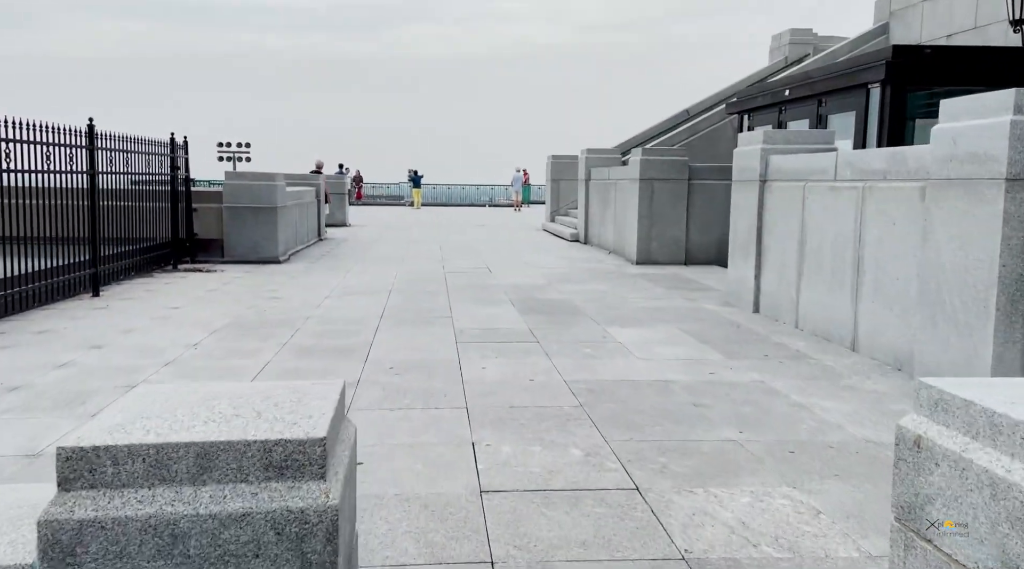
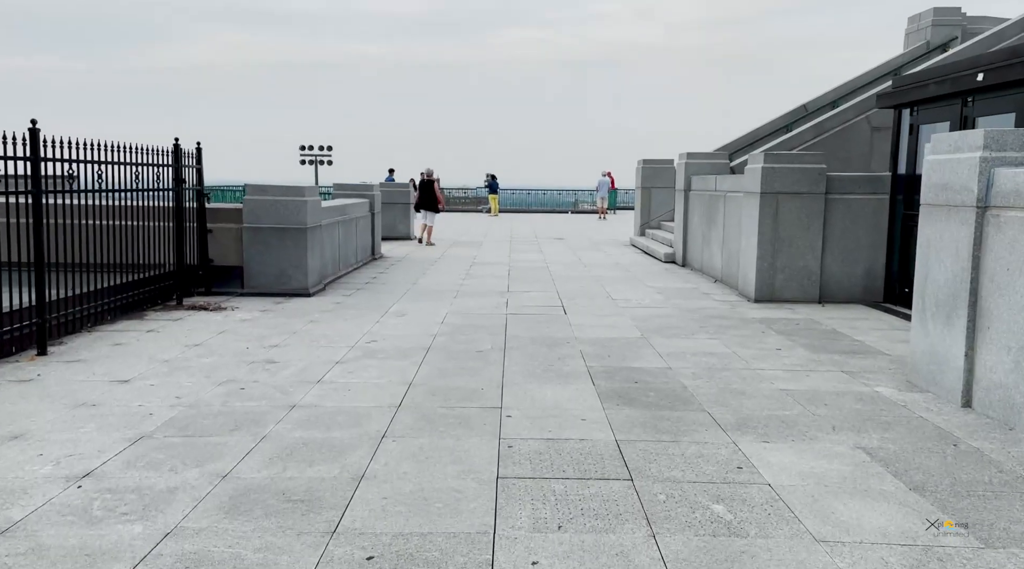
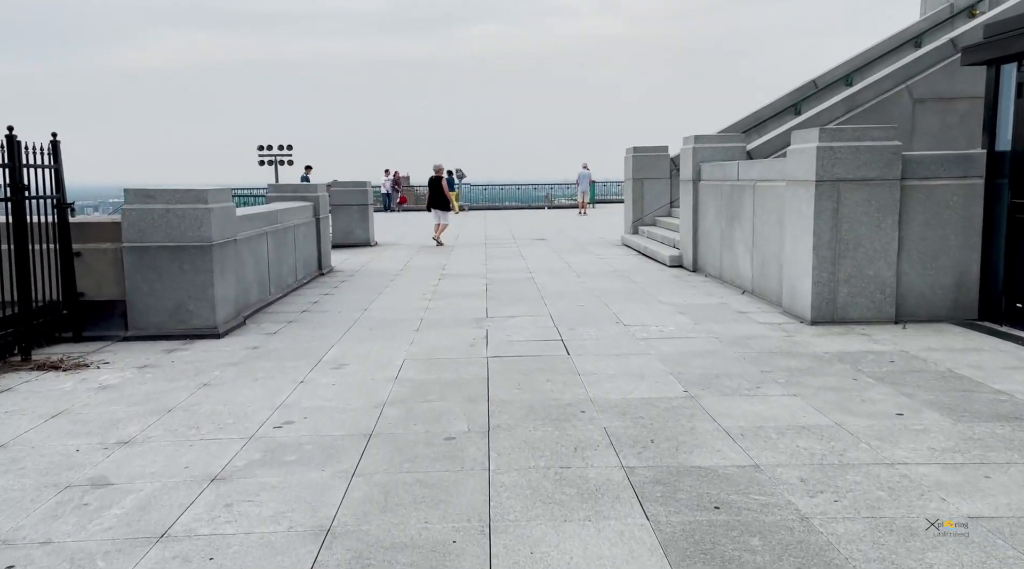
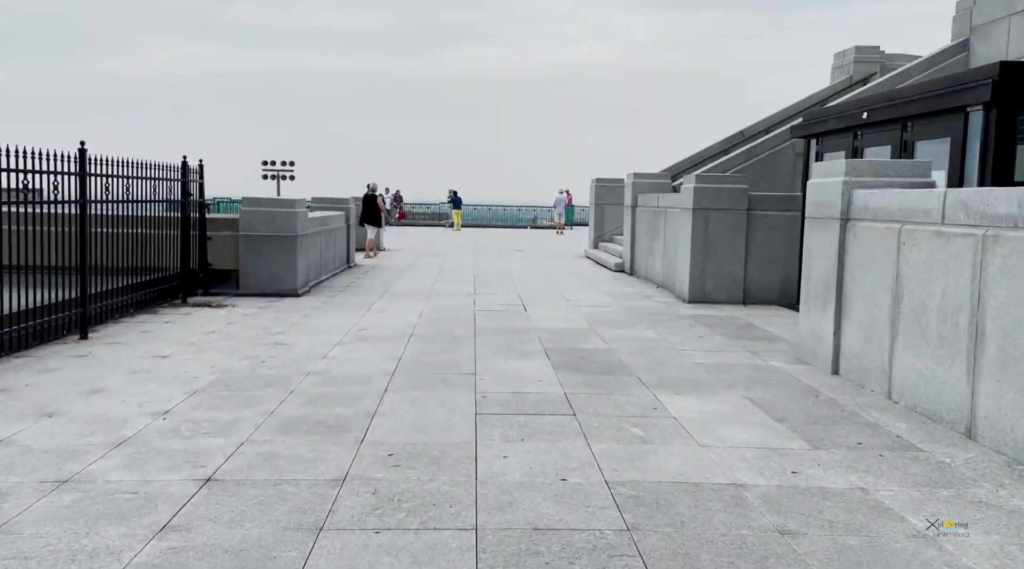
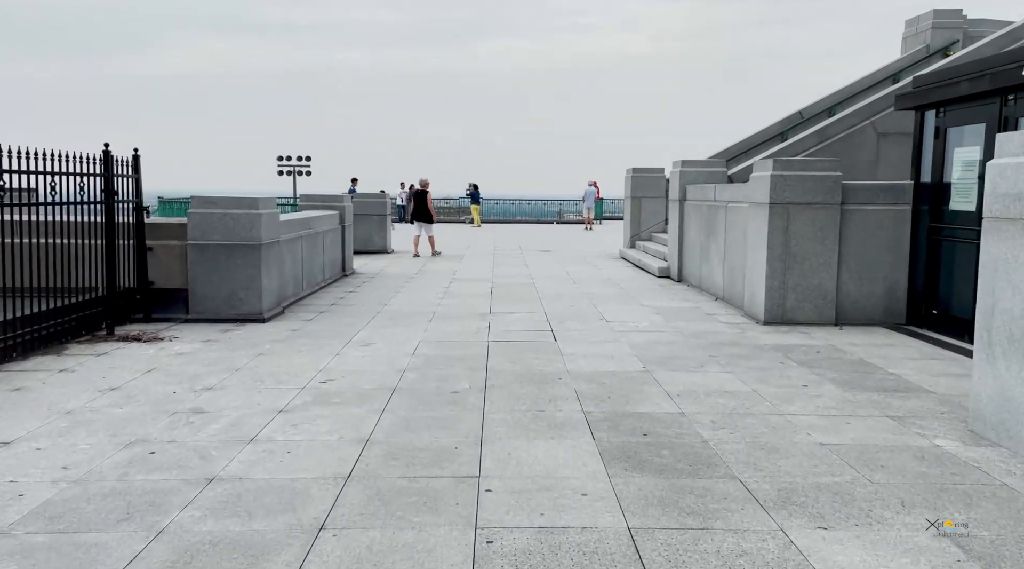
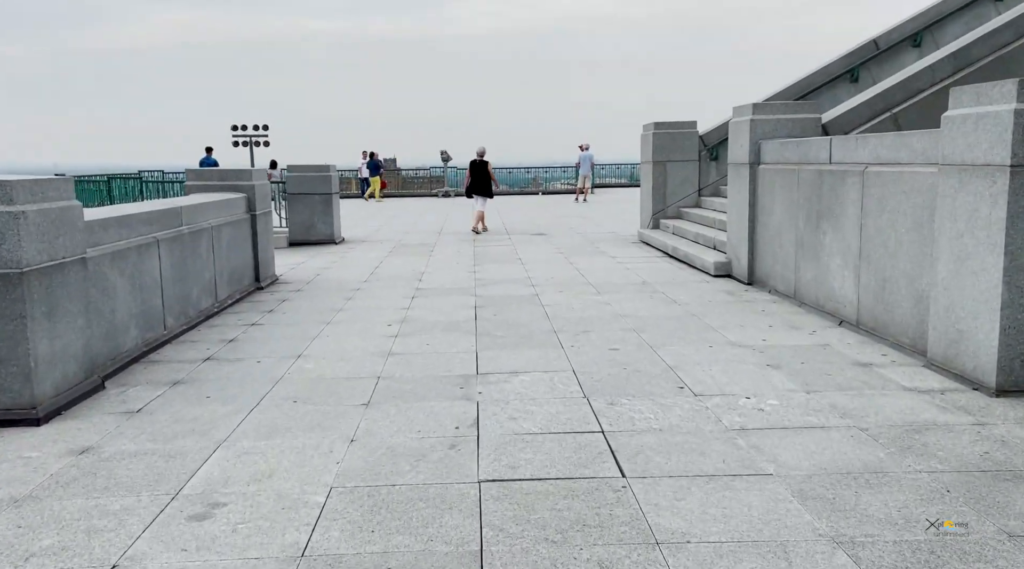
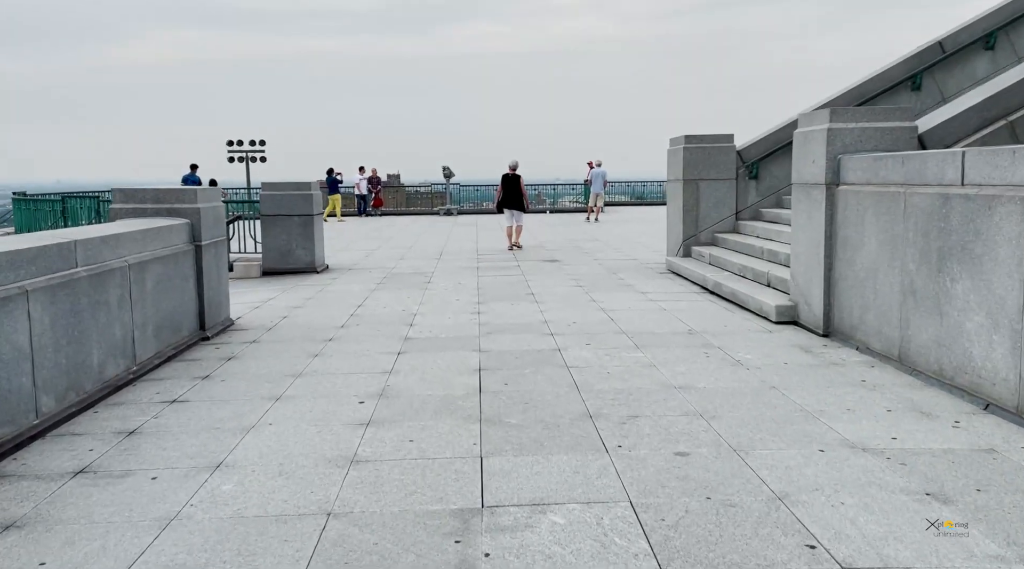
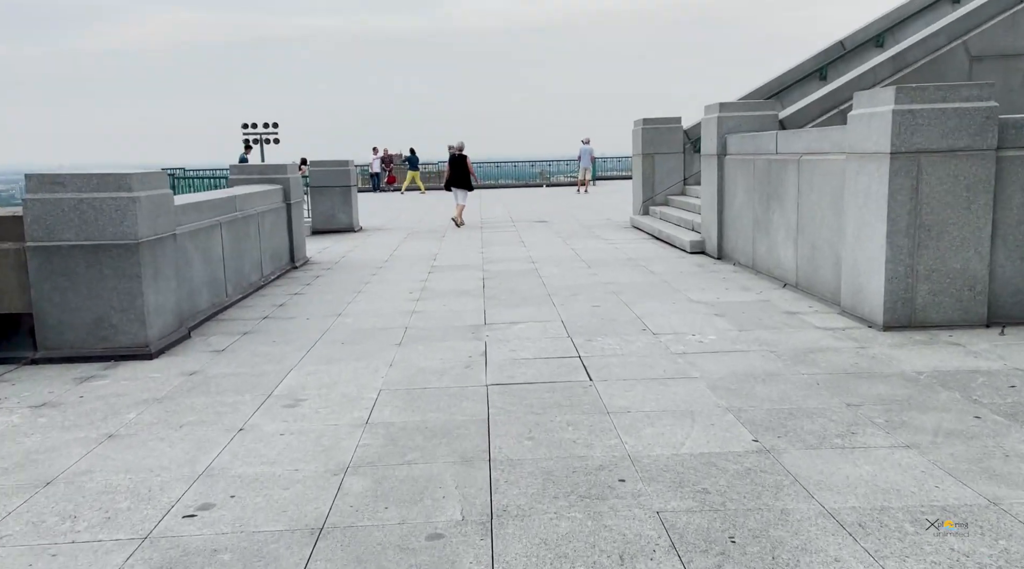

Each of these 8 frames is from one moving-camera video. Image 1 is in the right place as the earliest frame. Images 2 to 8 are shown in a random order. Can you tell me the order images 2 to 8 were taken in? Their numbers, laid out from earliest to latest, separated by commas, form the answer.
4, 2, 5, 3, 8, 6, 7
